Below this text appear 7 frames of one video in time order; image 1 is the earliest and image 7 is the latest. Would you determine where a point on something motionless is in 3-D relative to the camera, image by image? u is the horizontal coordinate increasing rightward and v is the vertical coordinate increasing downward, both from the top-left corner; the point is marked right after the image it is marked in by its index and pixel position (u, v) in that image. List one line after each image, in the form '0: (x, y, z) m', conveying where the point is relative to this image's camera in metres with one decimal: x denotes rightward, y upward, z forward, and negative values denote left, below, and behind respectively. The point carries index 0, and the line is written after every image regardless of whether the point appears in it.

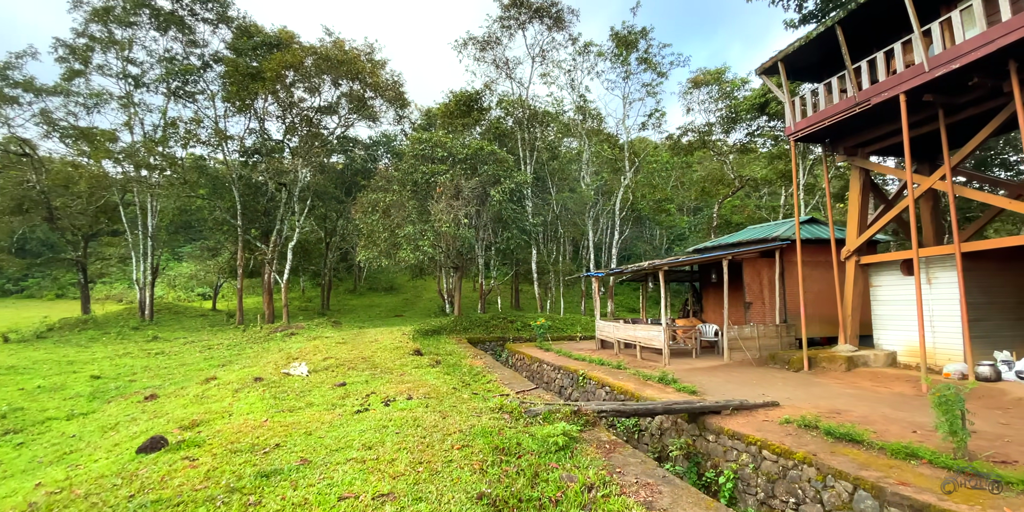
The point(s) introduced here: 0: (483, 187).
0: (-1.1, +3.0, +19.3) m
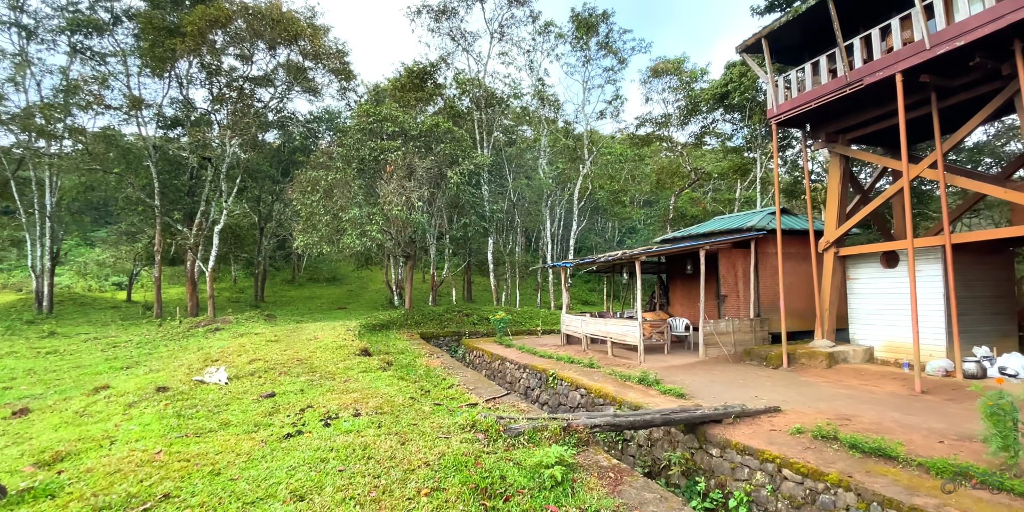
0: (-2.7, +3.4, +17.9) m
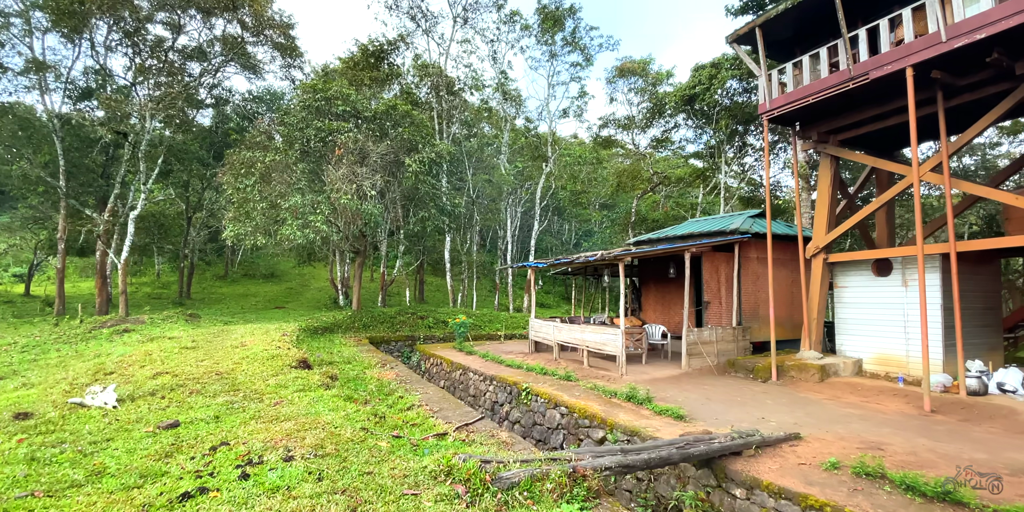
0: (-4.0, +3.5, +16.4) m
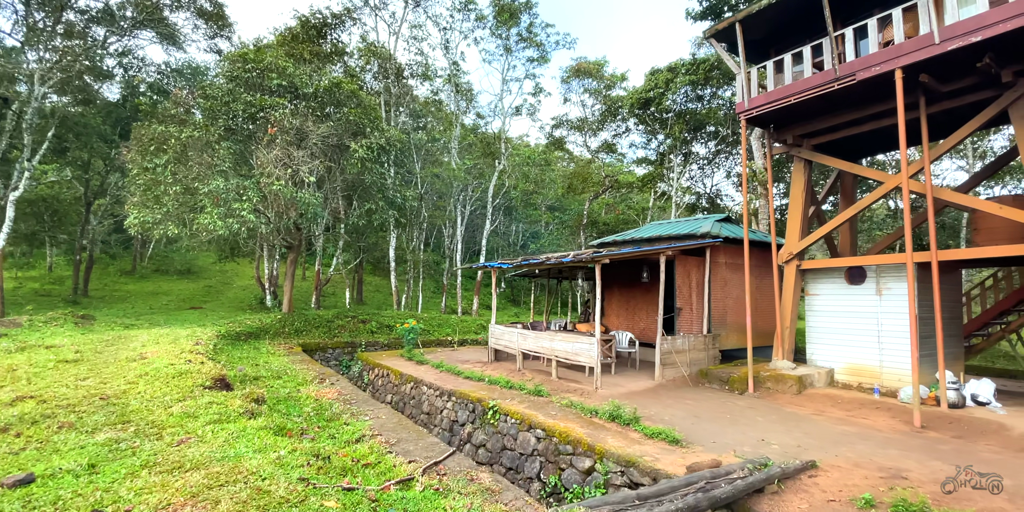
0: (-5.4, +3.6, +14.8) m
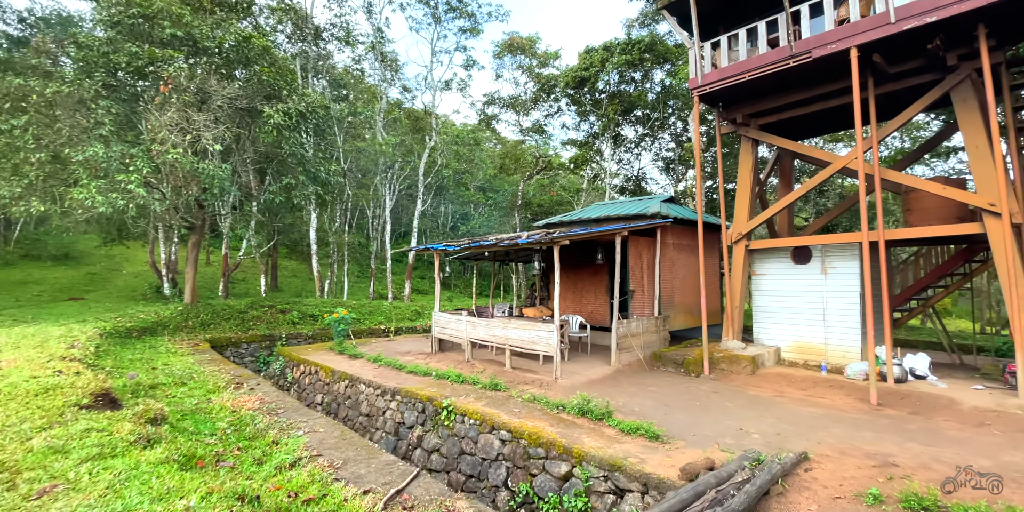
0: (-7.1, +4.1, +12.9) m
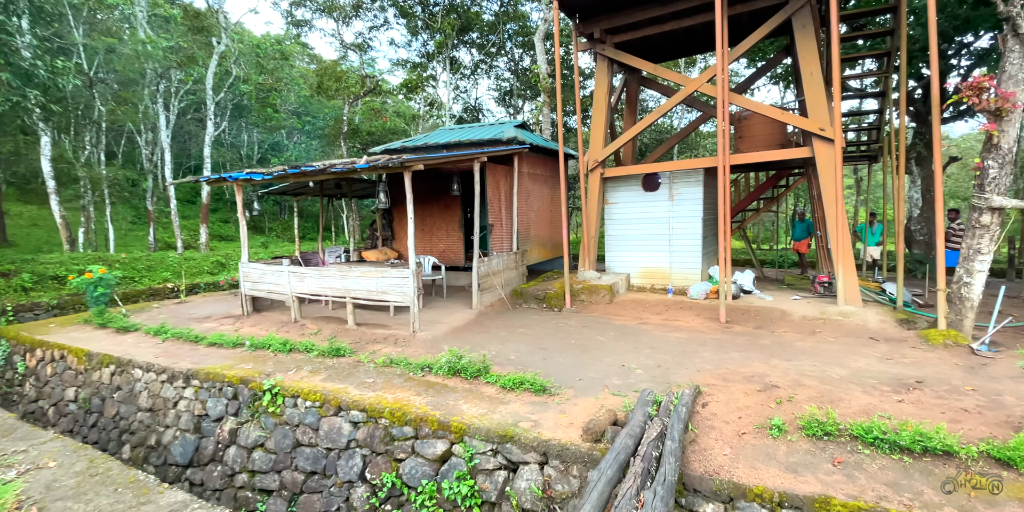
0: (-10.6, +5.1, +7.9) m
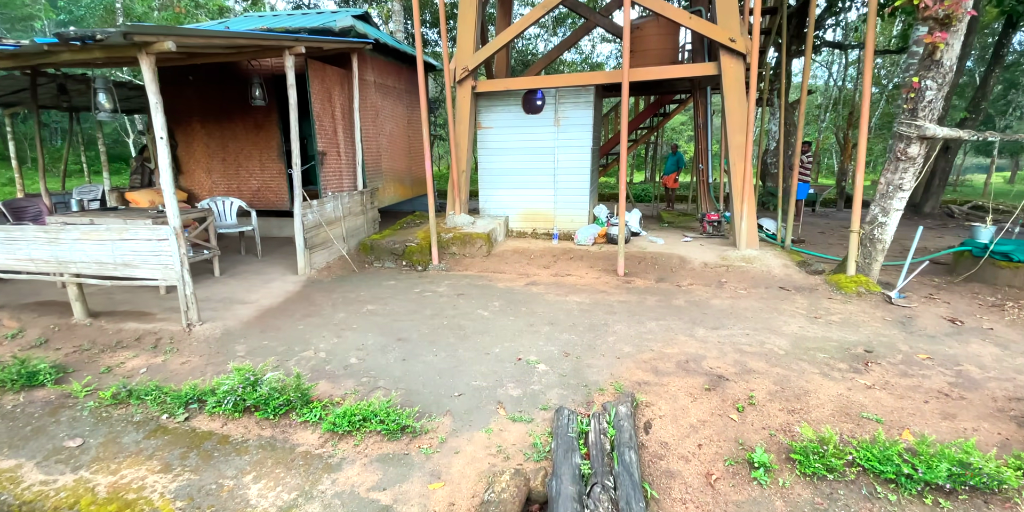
0: (-12.1, +5.2, +2.2) m
